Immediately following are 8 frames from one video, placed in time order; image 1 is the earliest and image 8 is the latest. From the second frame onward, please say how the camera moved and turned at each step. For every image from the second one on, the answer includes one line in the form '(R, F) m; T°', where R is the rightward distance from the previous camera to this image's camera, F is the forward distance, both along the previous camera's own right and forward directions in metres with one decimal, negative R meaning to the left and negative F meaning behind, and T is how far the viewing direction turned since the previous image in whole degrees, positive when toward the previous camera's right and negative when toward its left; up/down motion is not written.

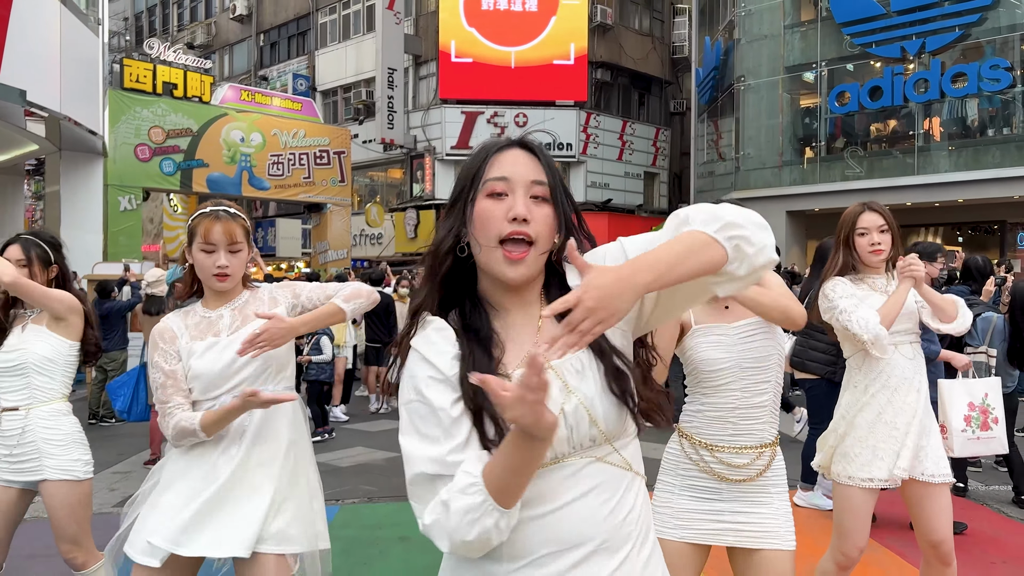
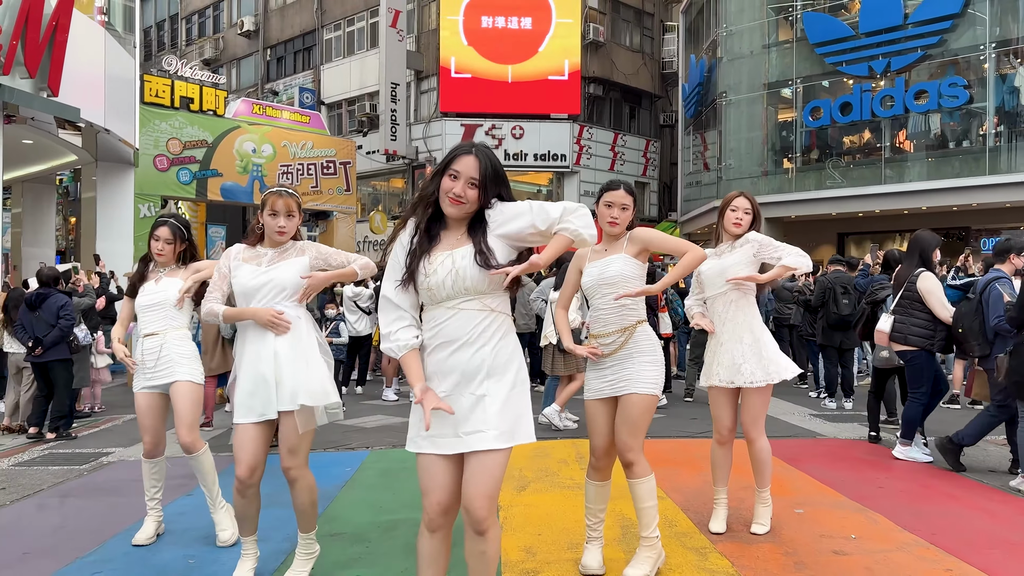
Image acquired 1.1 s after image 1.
(0.0, -1.1) m; 0°
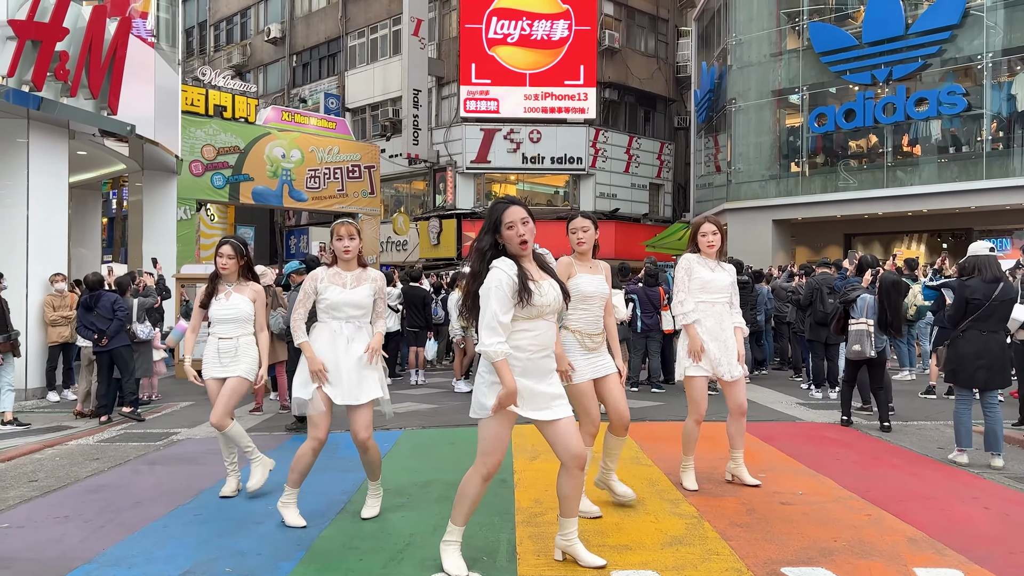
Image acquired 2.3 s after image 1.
(0.0, -0.9) m; -1°
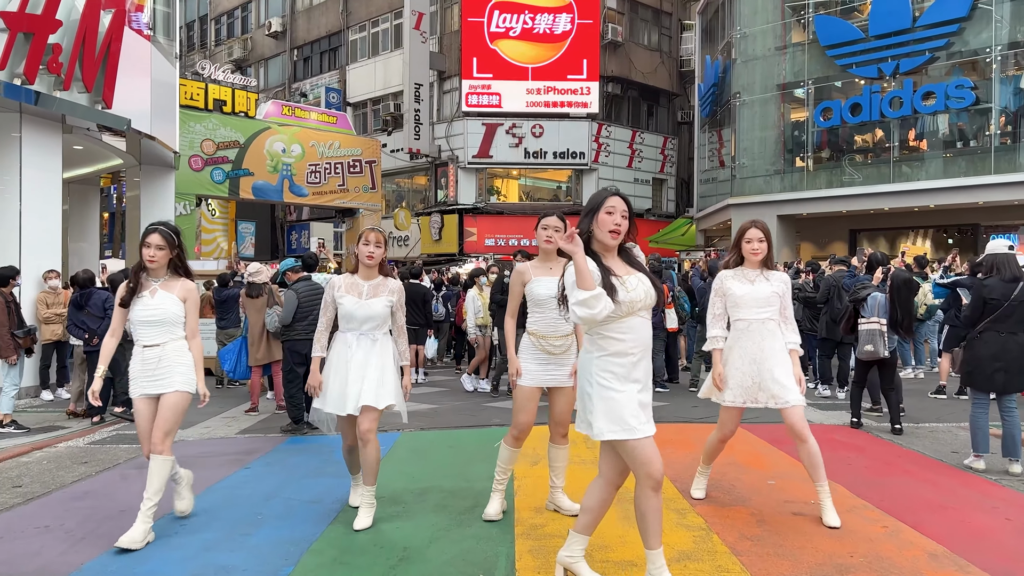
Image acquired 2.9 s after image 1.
(0.0, +0.2) m; 0°
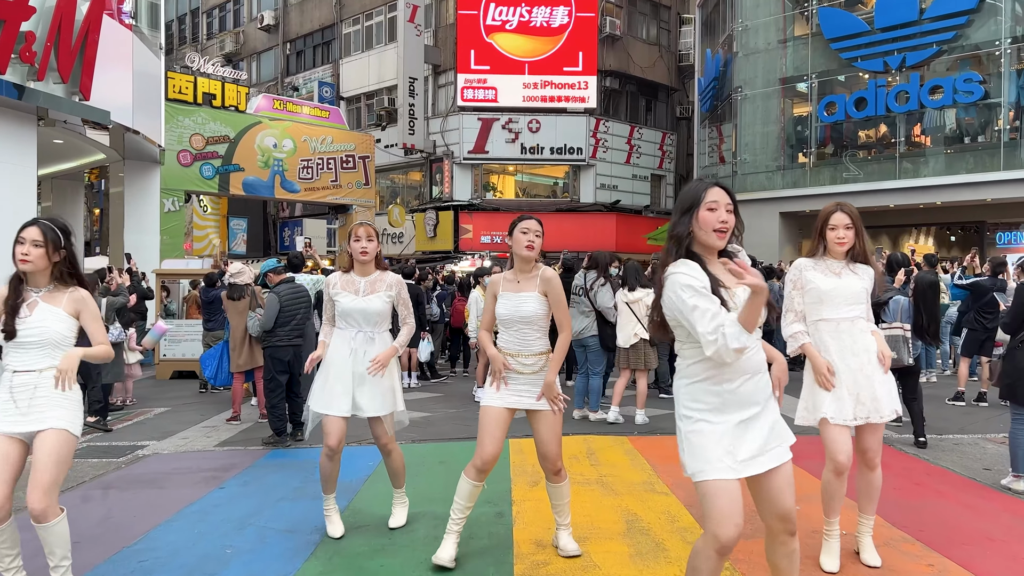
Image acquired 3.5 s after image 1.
(0.0, +0.4) m; 0°
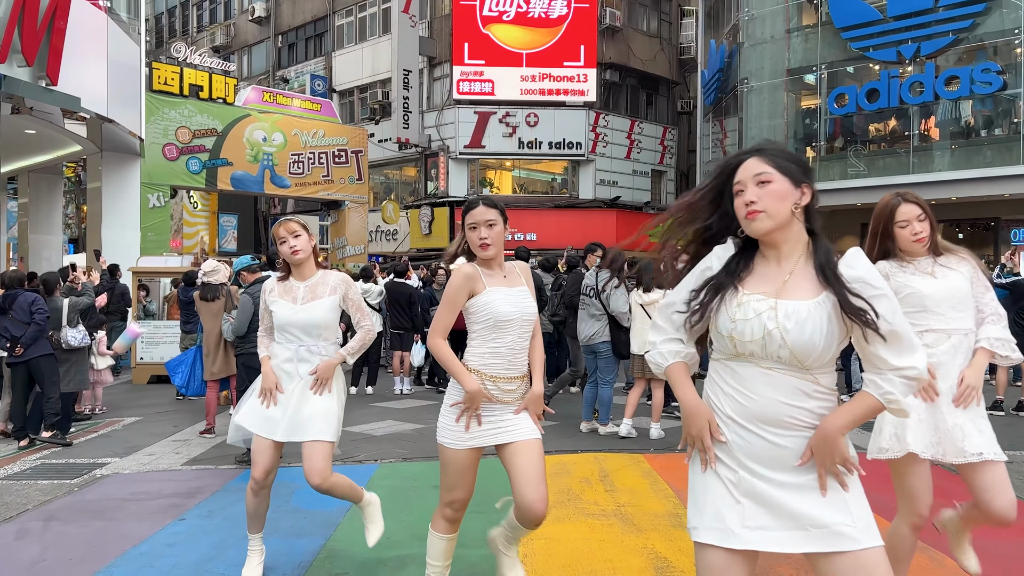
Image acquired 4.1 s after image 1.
(0.0, +0.7) m; 0°
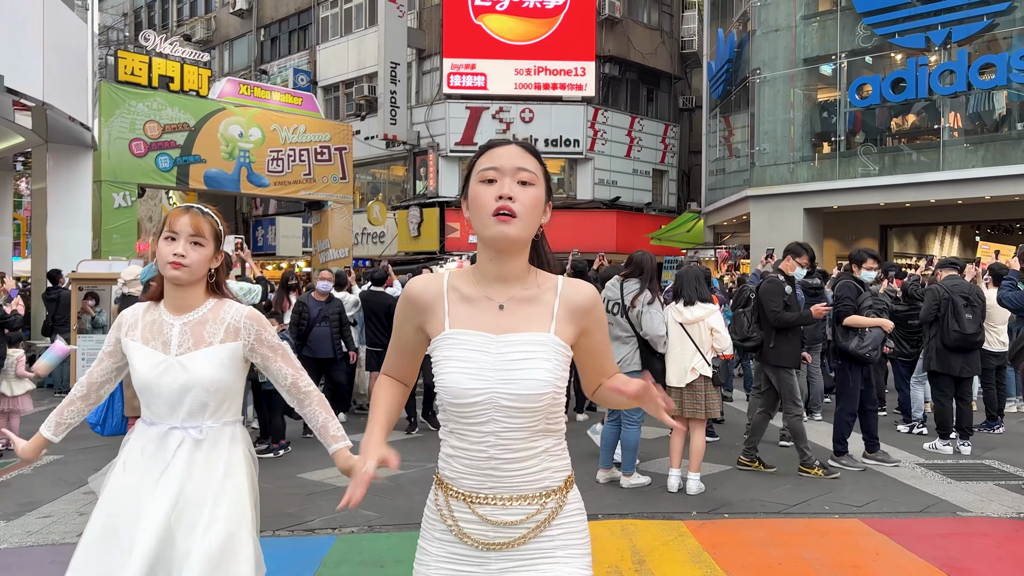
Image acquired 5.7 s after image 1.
(0.0, +1.3) m; +1°
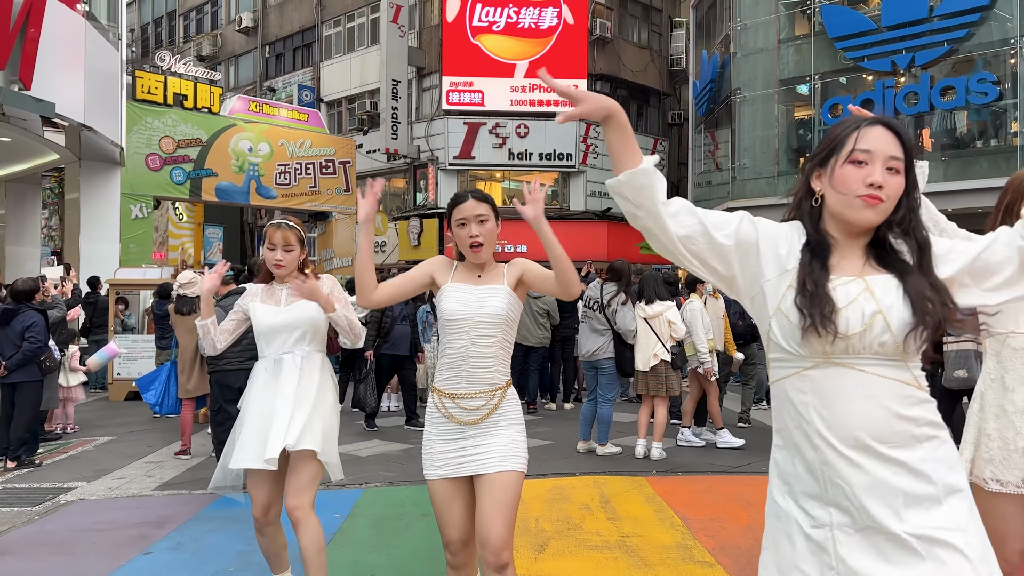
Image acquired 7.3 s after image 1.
(0.0, -1.0) m; 0°
